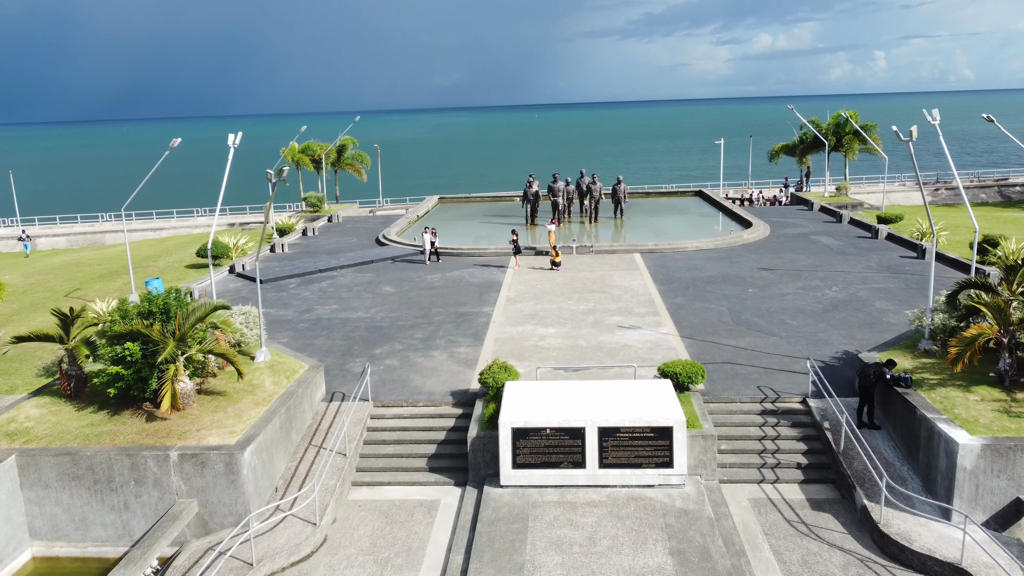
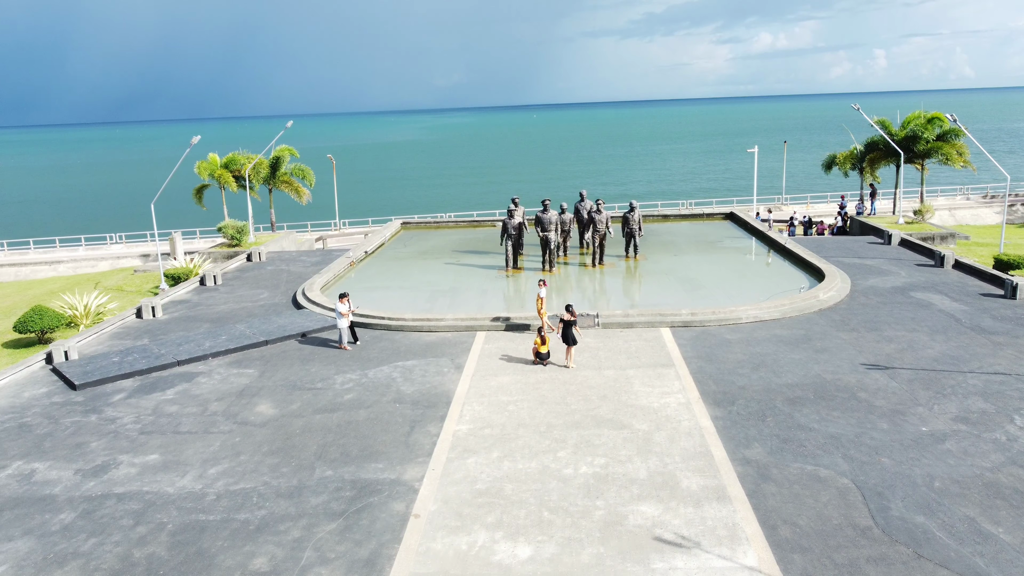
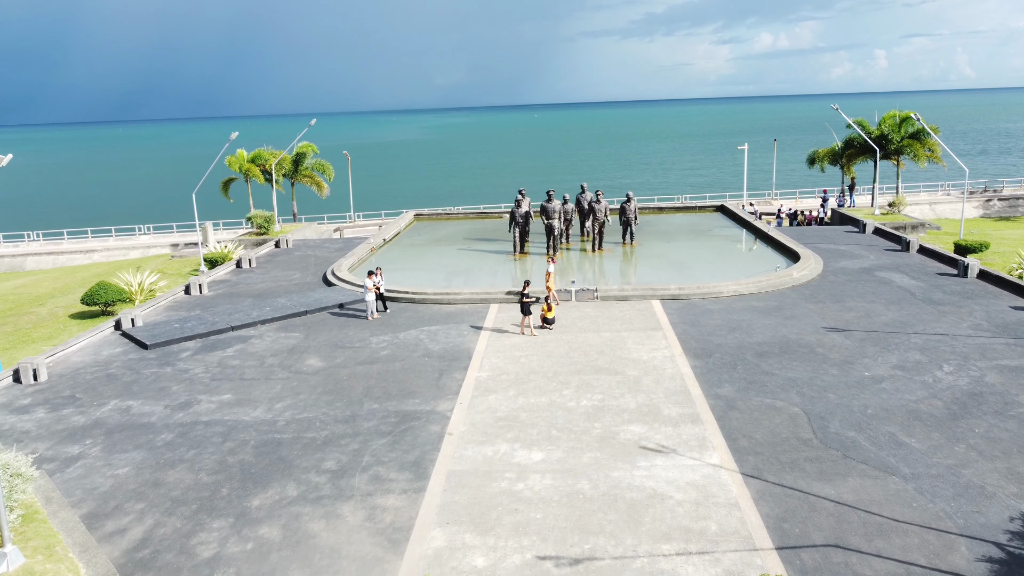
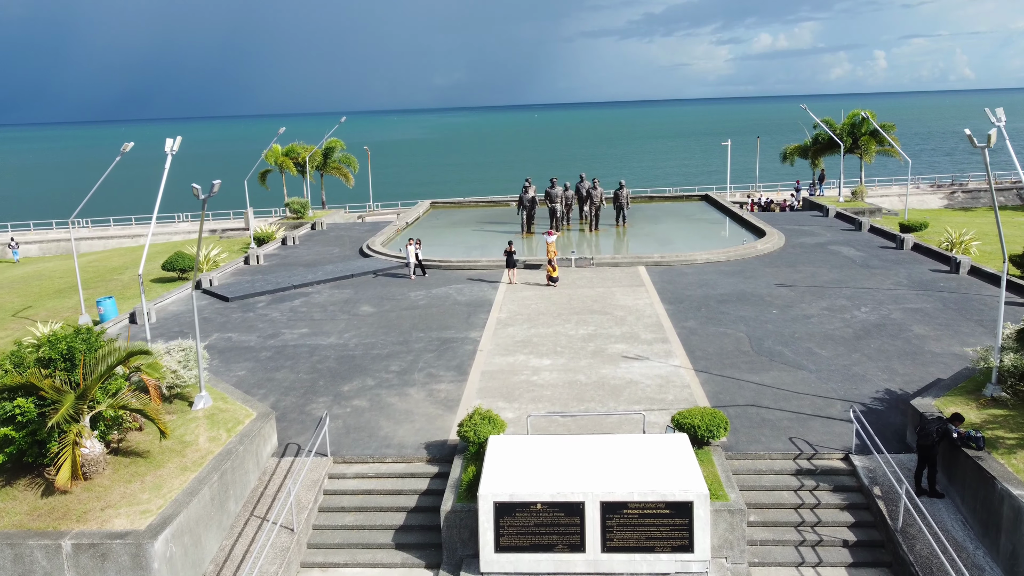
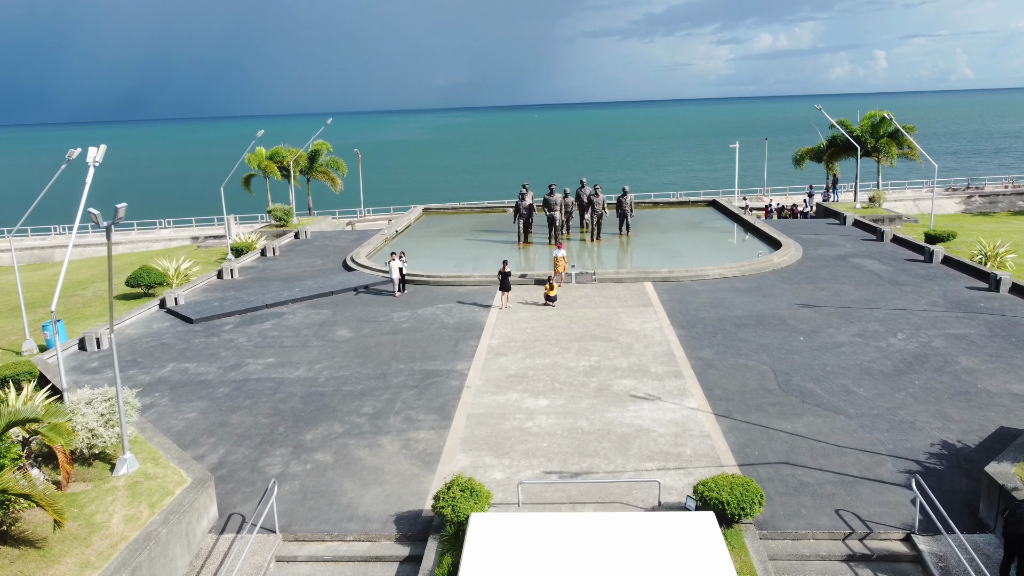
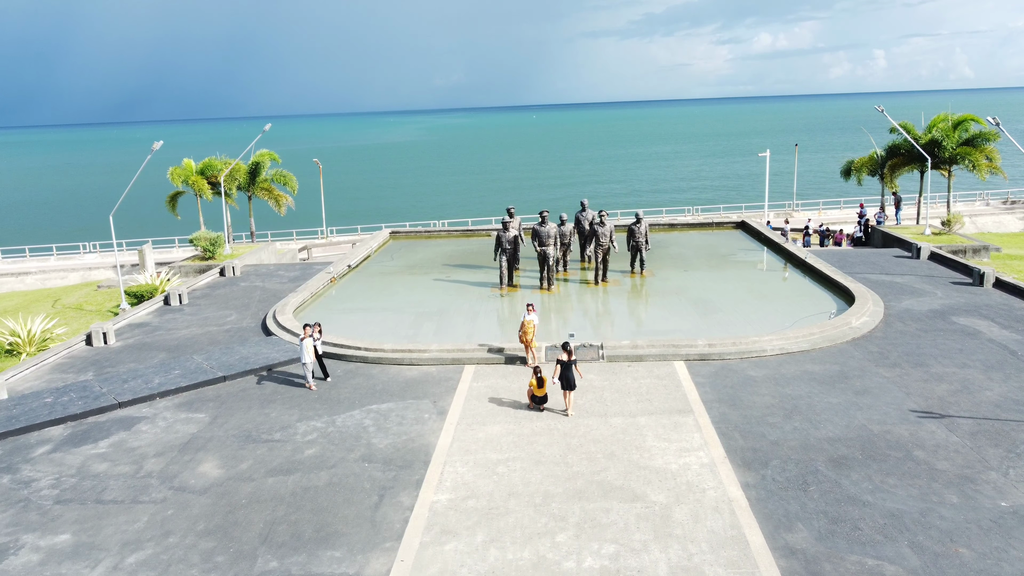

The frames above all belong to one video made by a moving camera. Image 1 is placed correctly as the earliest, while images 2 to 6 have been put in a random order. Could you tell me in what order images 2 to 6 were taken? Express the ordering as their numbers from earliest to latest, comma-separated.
4, 5, 3, 2, 6
